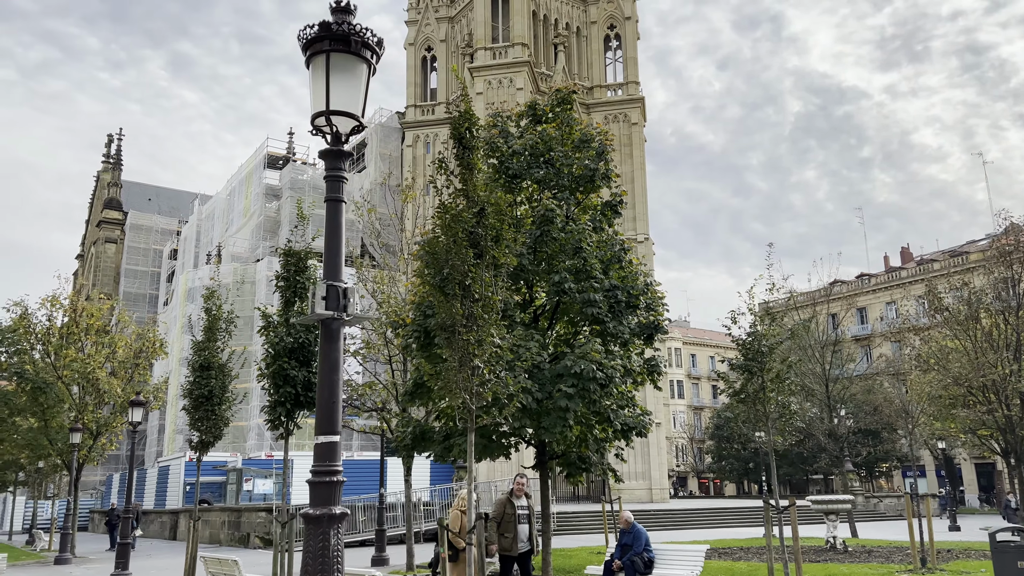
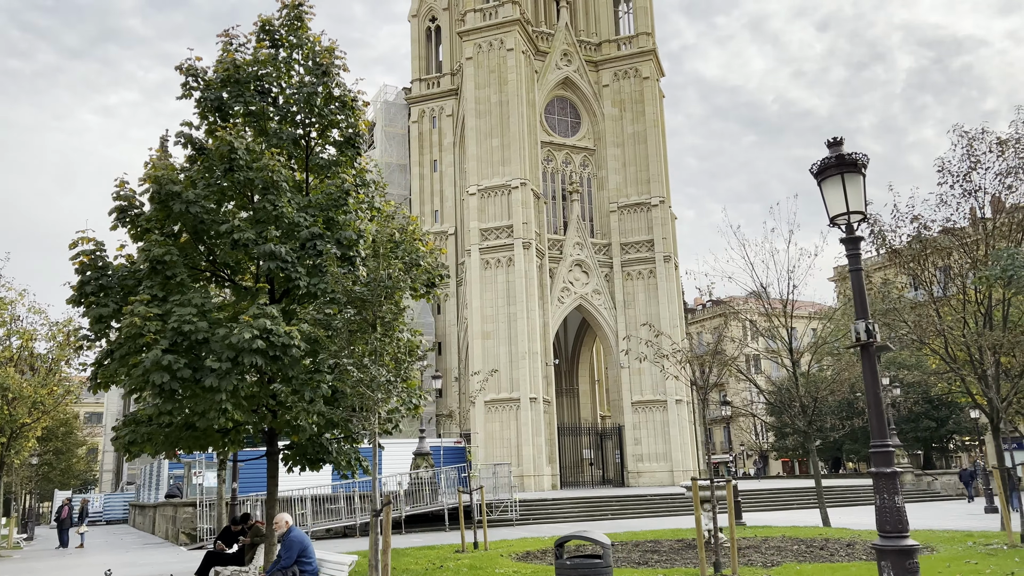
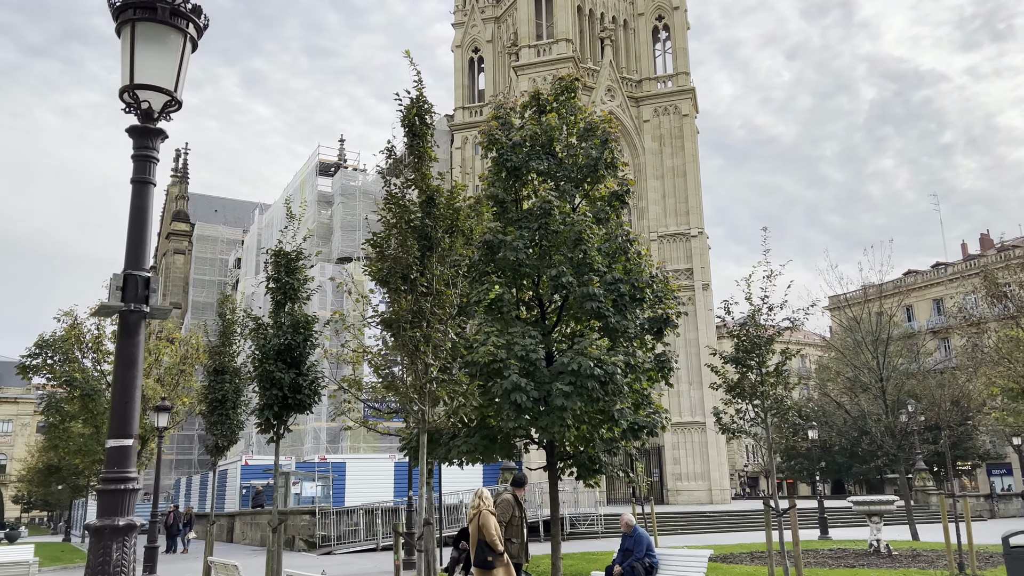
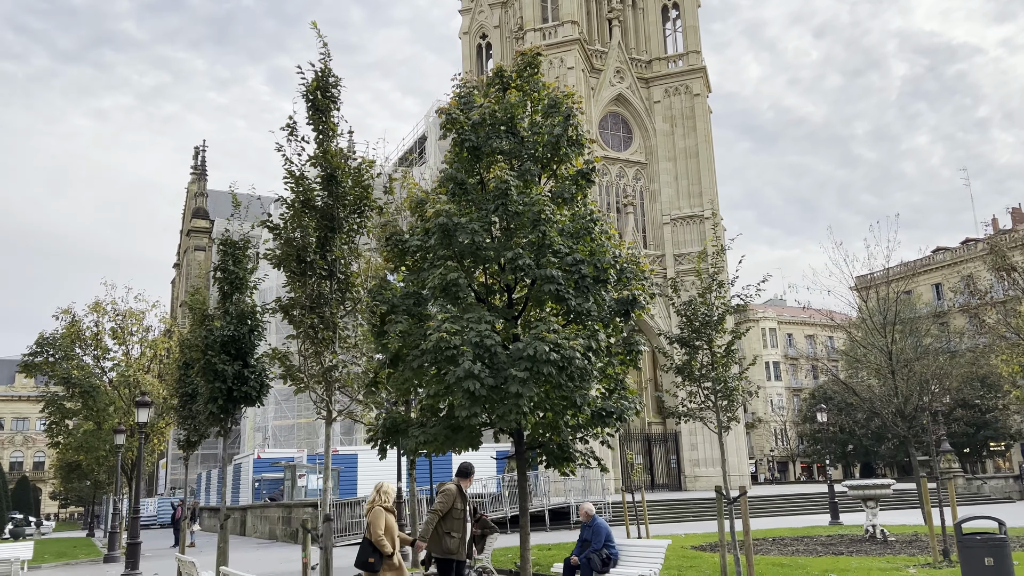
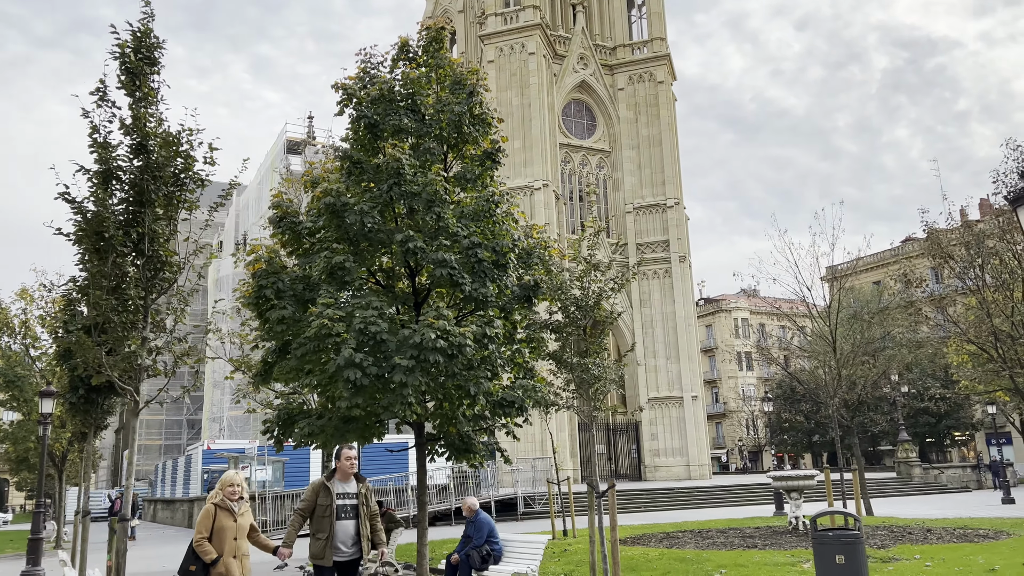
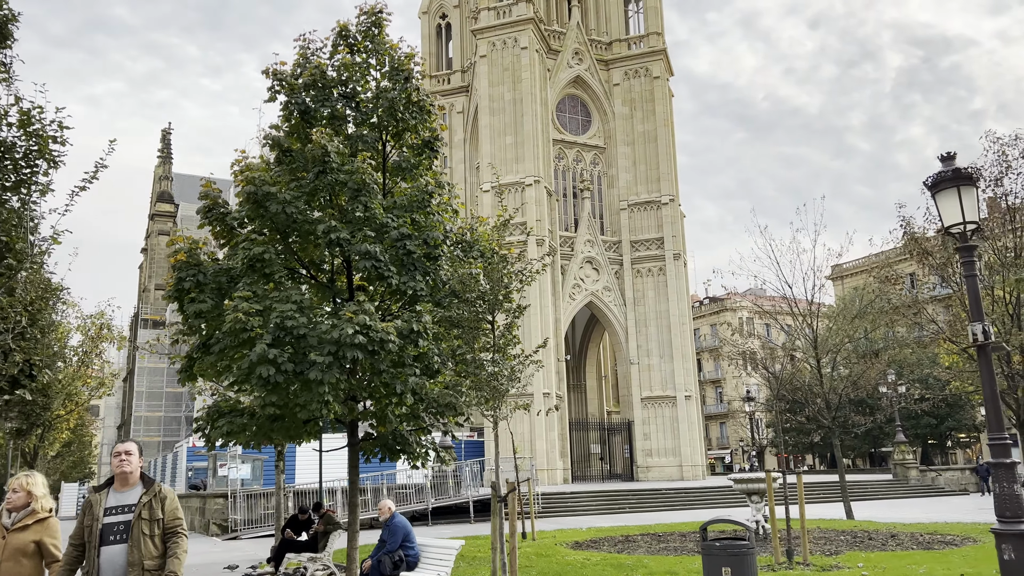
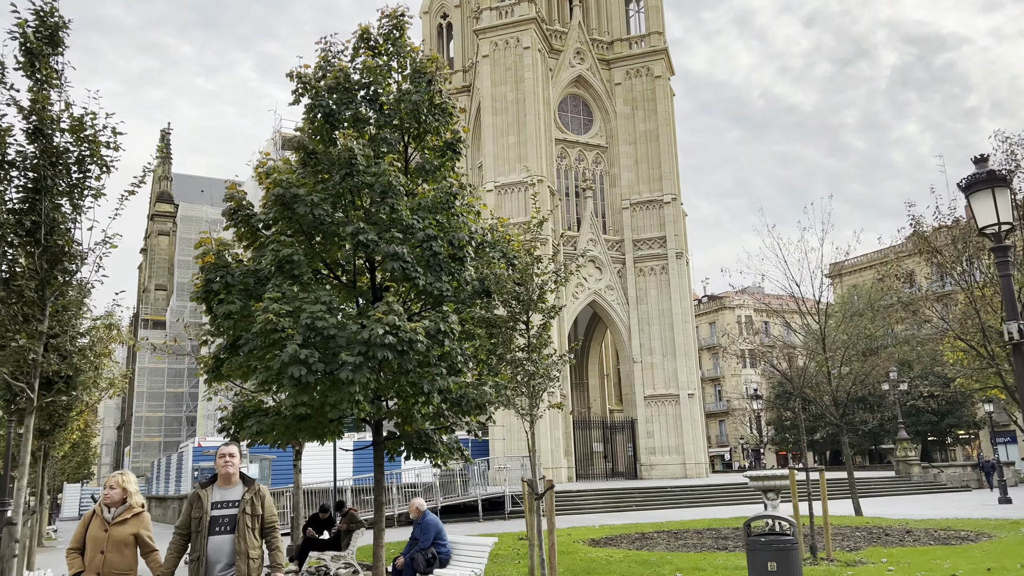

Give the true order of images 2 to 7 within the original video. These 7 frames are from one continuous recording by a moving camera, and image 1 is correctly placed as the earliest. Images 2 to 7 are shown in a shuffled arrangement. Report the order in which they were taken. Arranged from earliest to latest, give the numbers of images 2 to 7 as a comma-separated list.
3, 4, 5, 7, 6, 2
